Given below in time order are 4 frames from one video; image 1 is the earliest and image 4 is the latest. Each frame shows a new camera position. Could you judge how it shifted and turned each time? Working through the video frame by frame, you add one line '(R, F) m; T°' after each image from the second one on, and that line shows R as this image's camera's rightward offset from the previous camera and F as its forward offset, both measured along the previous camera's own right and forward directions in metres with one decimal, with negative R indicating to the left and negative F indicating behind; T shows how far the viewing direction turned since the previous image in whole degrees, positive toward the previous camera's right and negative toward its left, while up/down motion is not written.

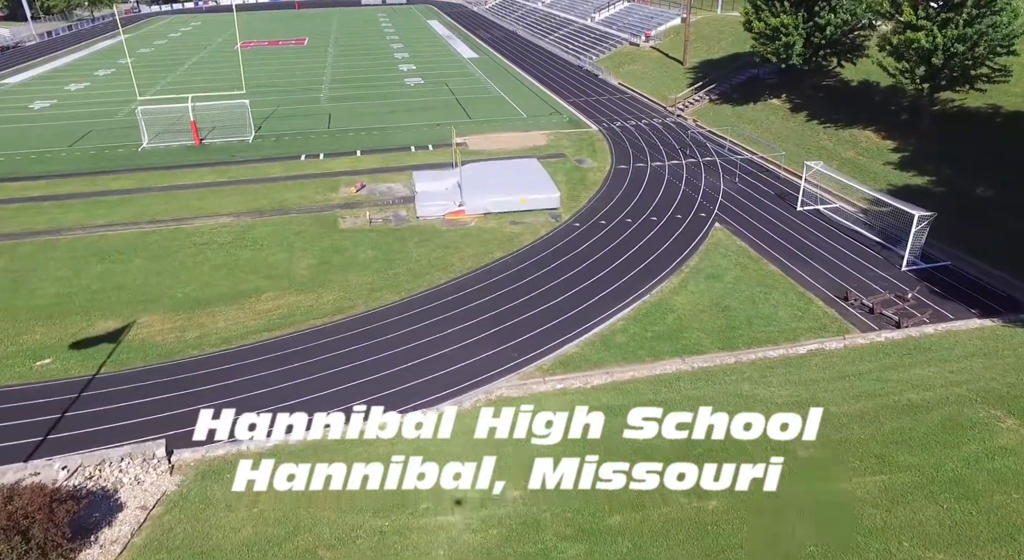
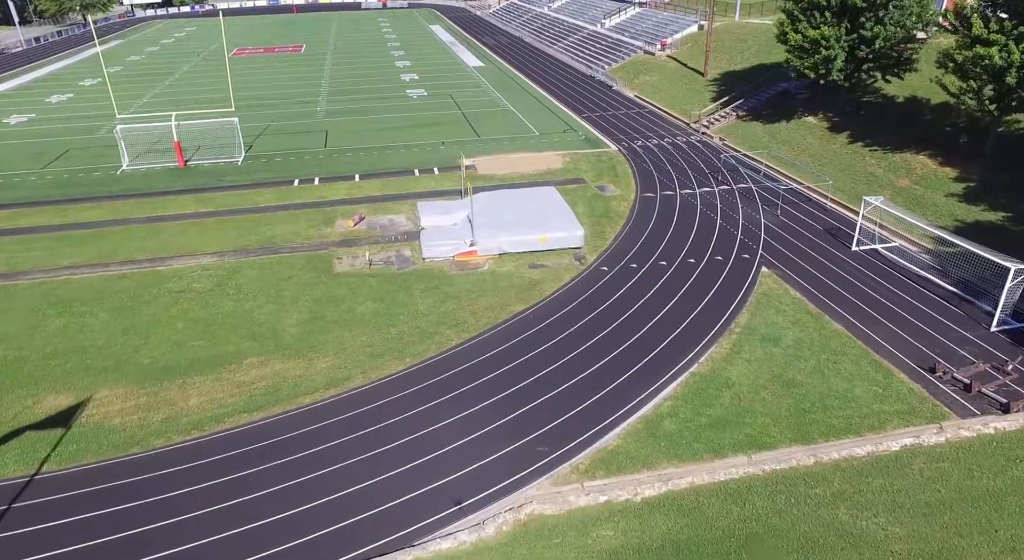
(-0.7, +3.5) m; 0°
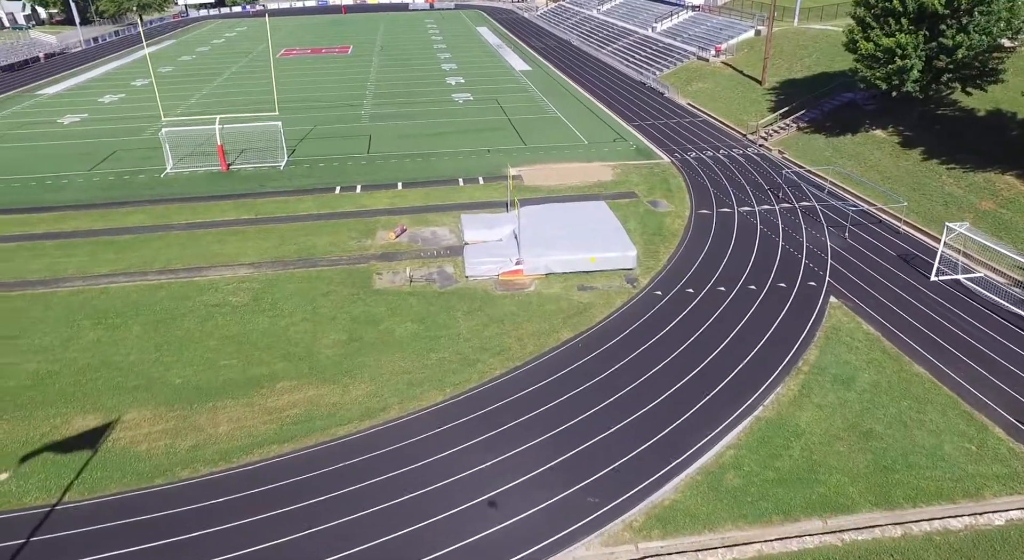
(-0.3, +1.4) m; -3°
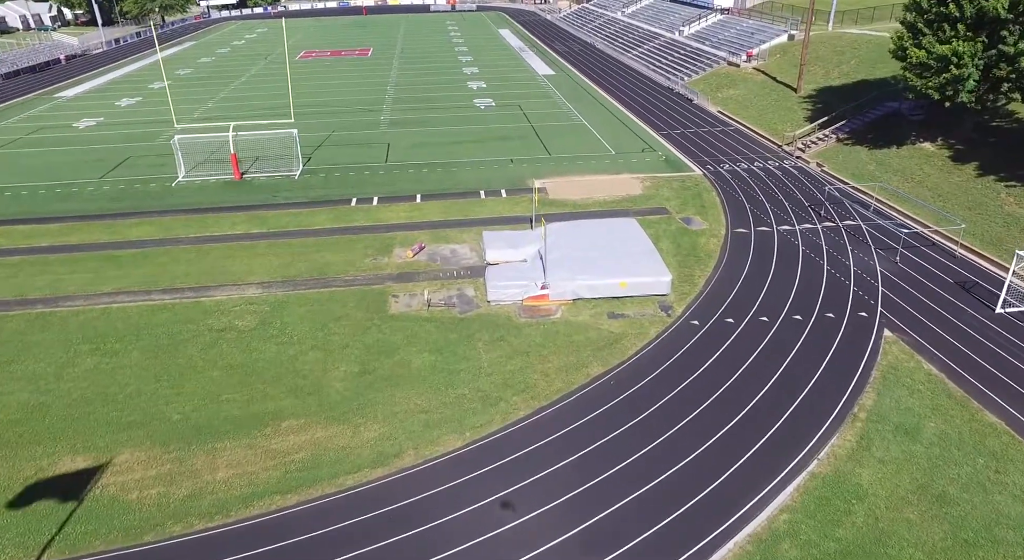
(-0.2, +1.7) m; -1°
